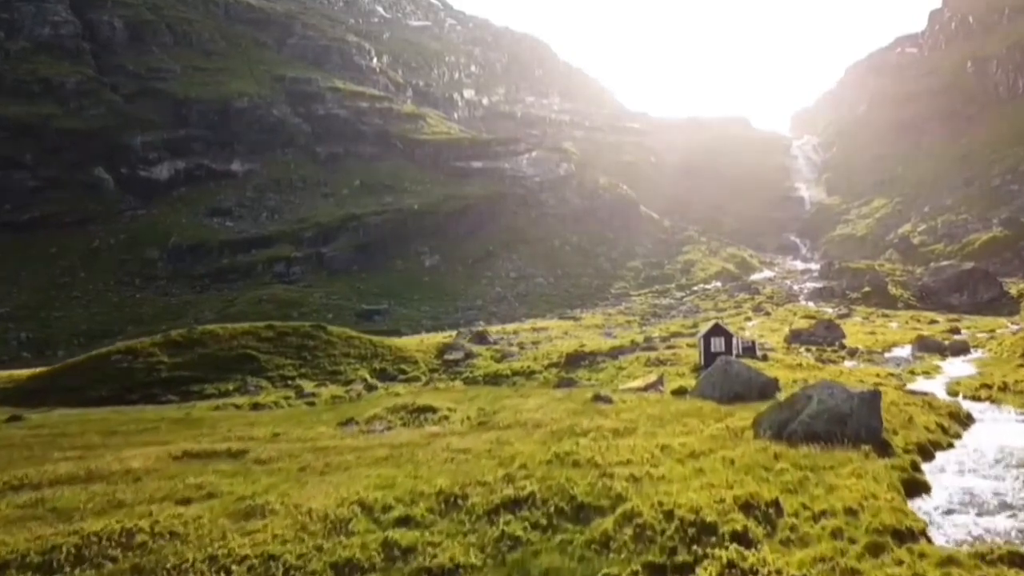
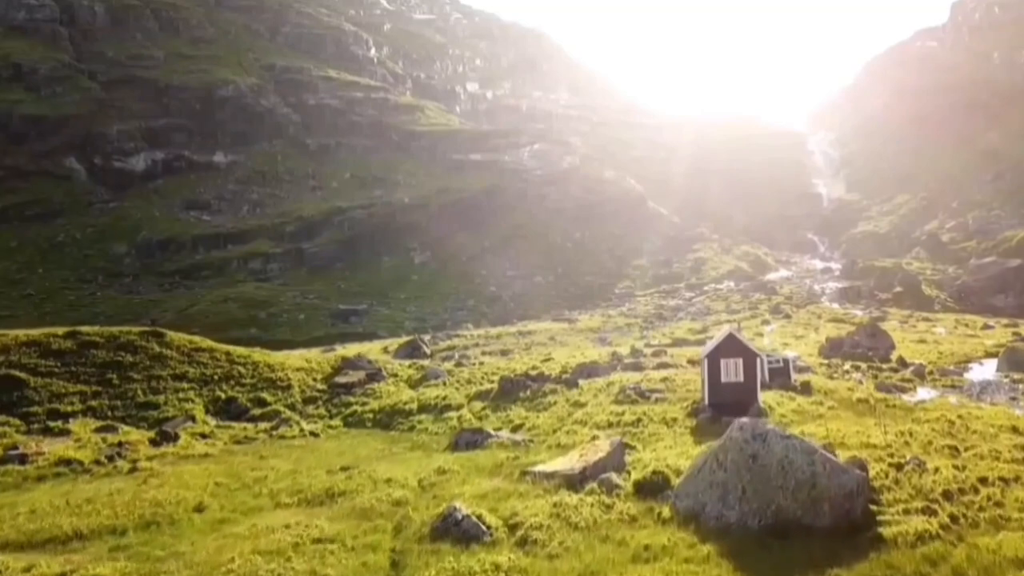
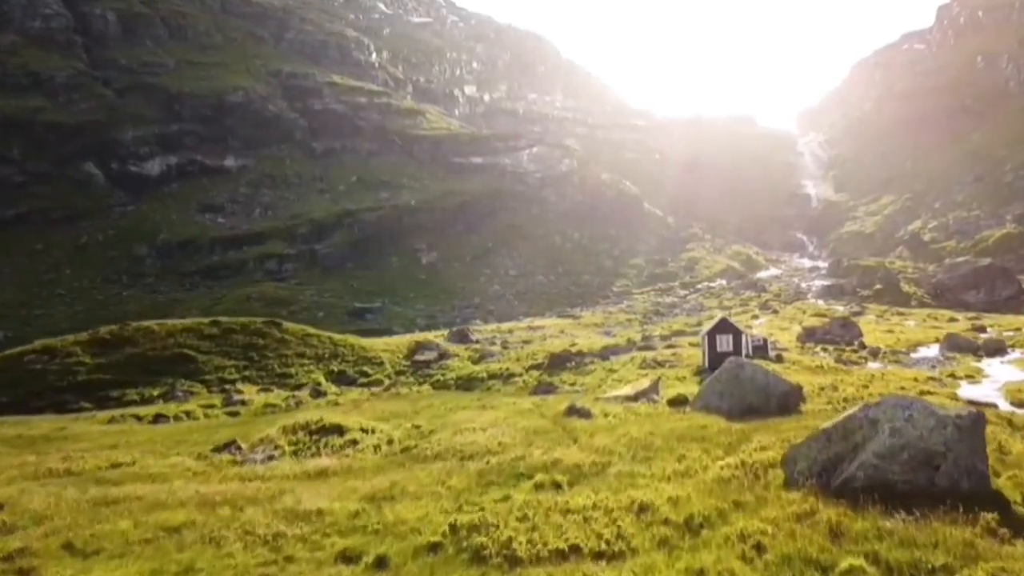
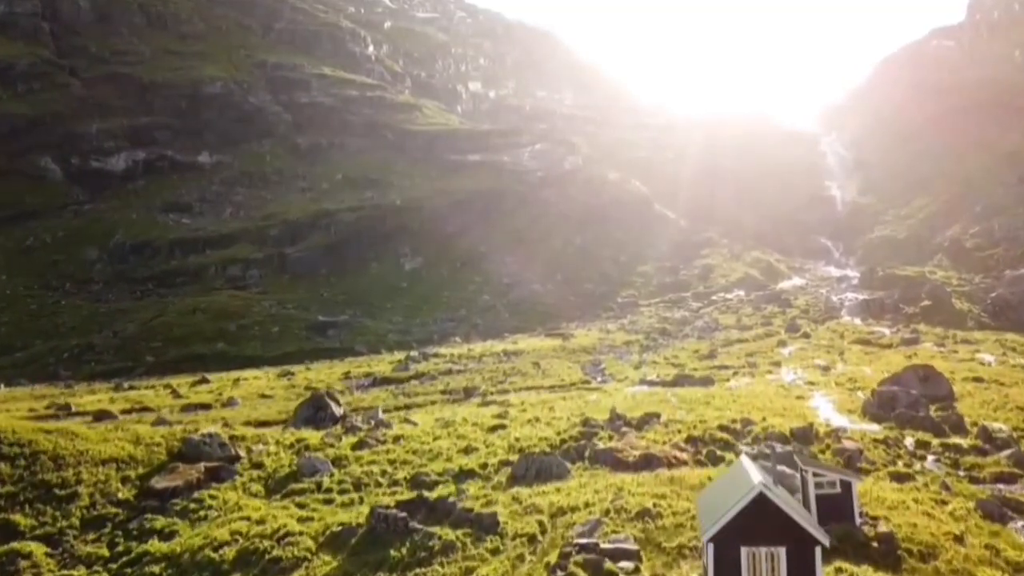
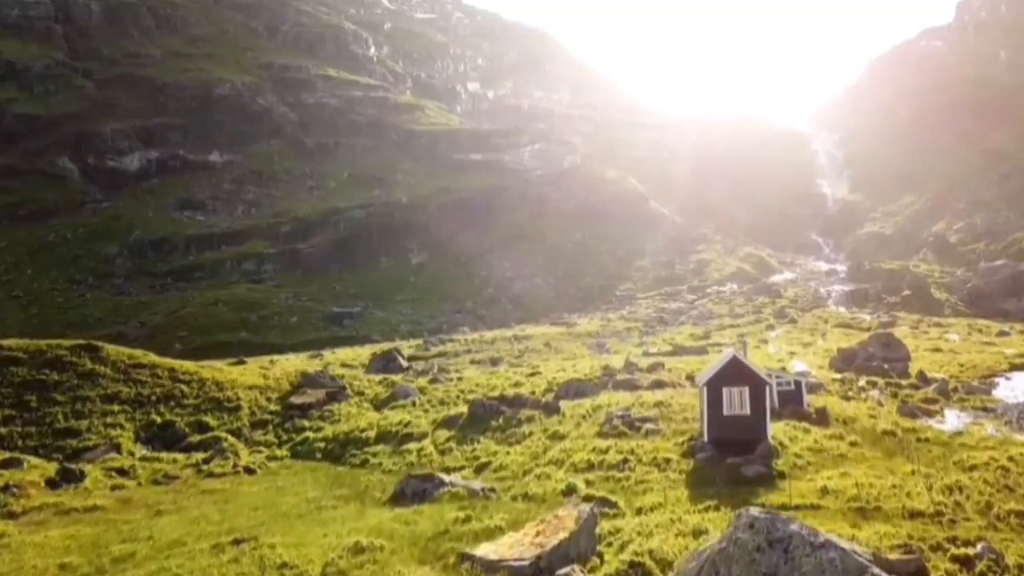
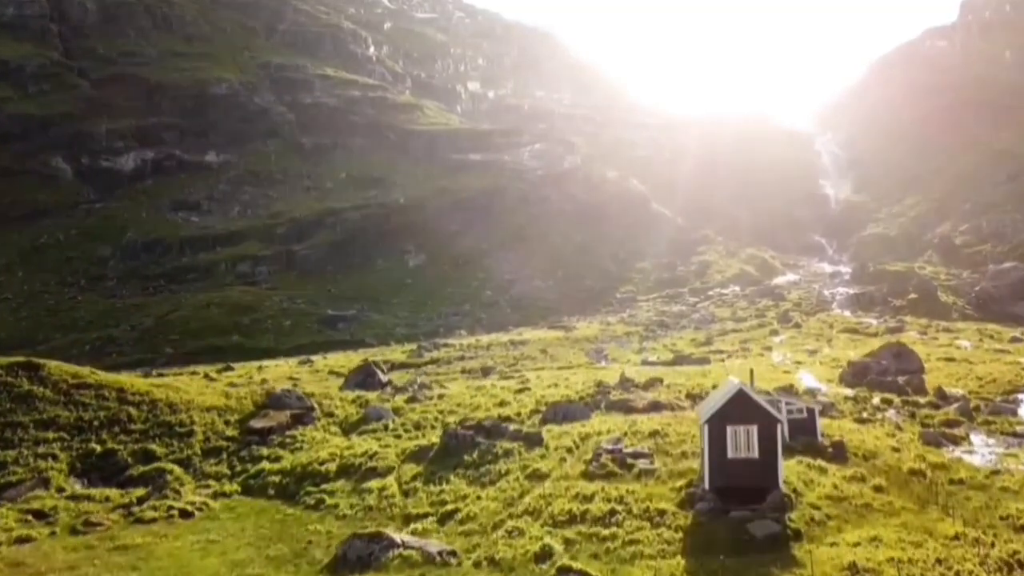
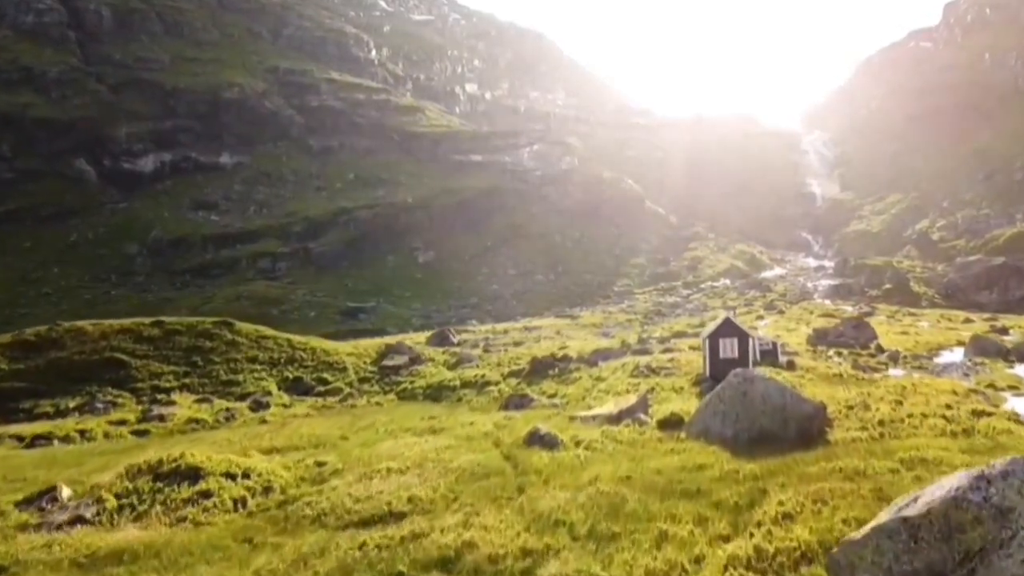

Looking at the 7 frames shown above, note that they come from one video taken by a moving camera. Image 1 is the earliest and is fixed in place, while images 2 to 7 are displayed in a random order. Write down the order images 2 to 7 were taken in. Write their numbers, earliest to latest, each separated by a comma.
3, 7, 2, 5, 6, 4
